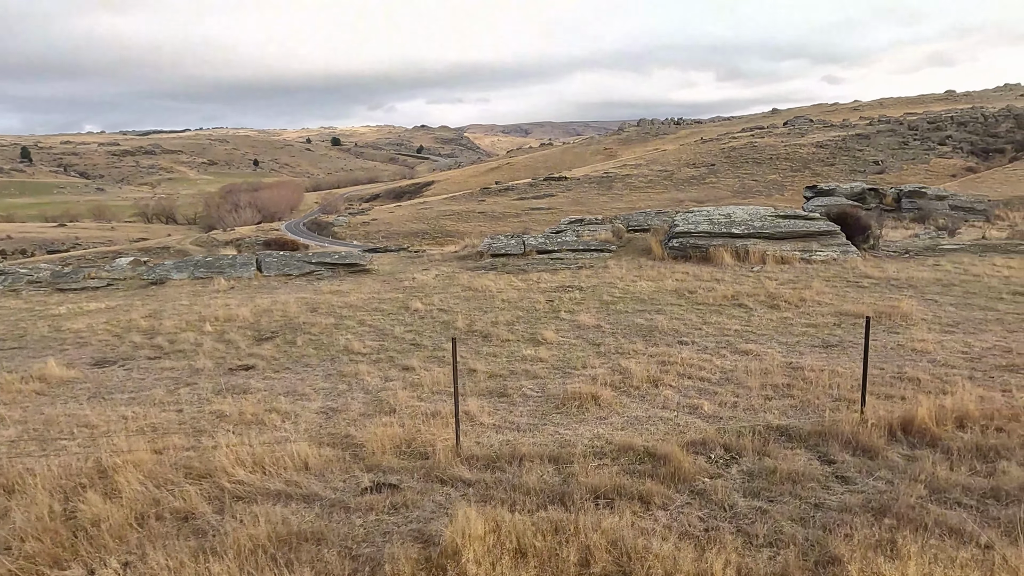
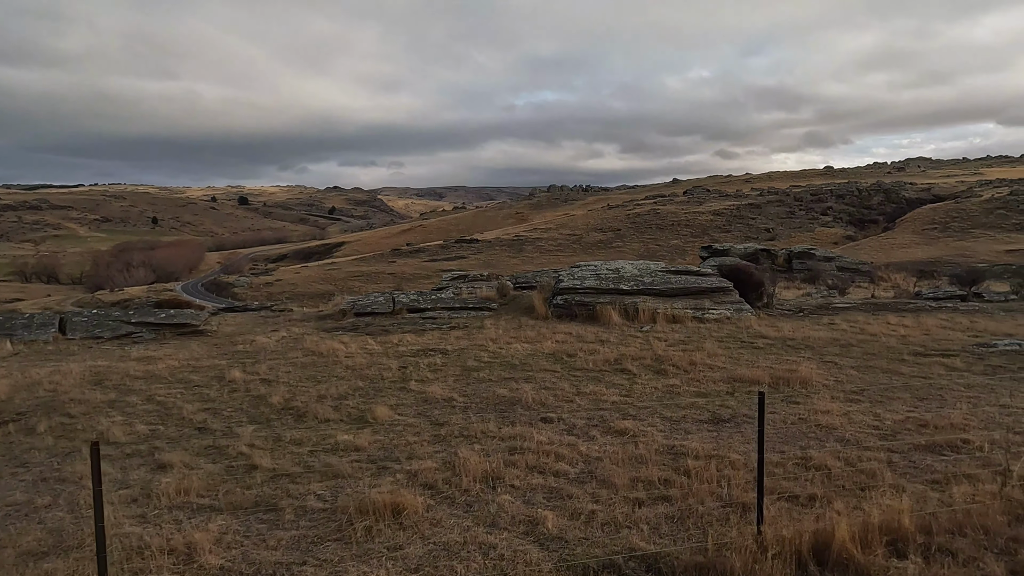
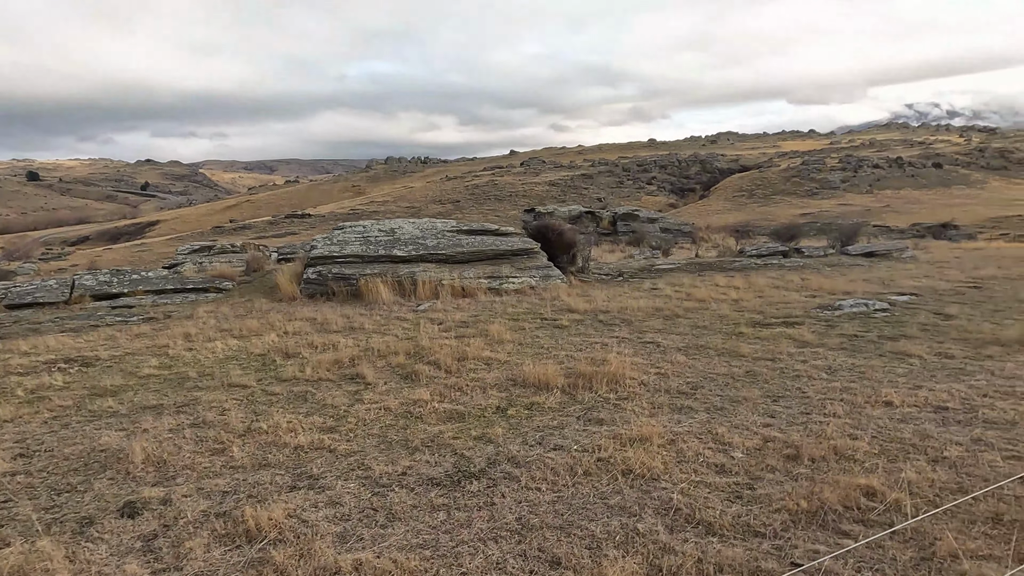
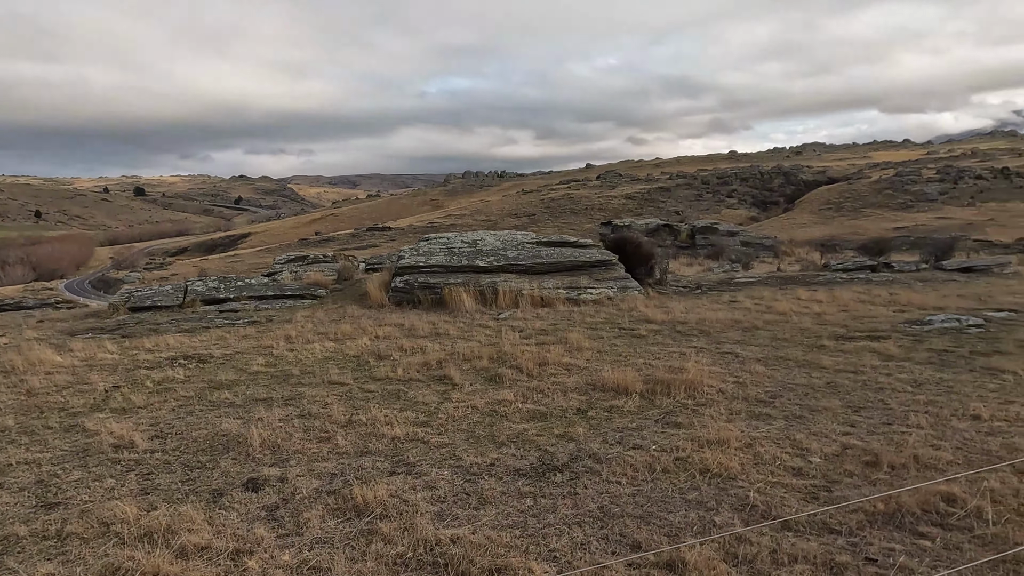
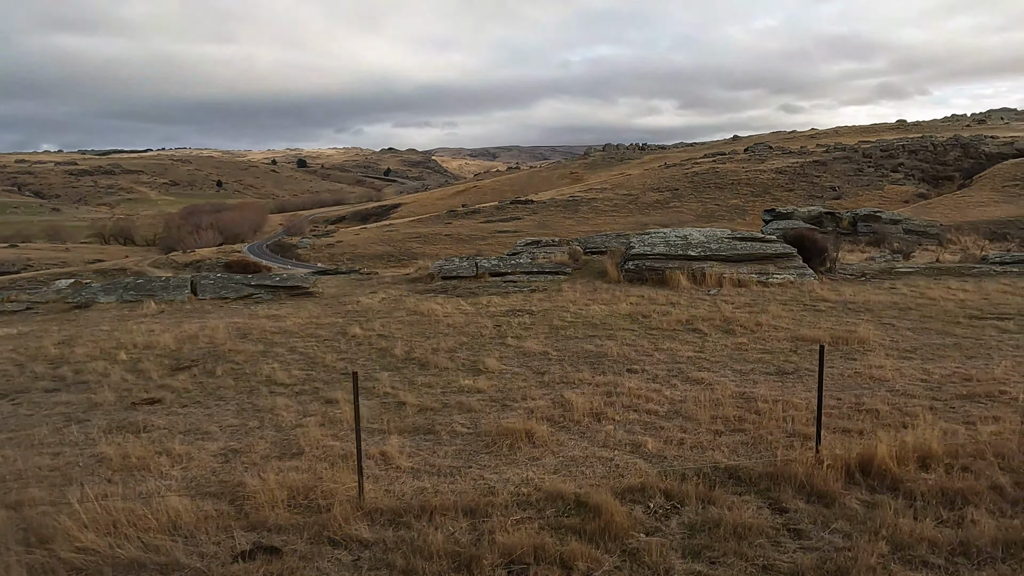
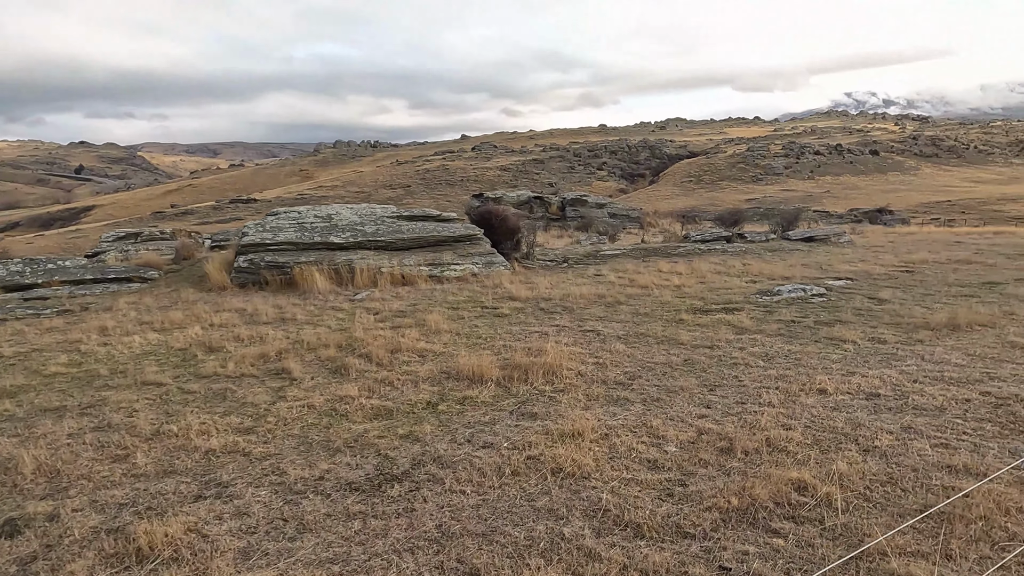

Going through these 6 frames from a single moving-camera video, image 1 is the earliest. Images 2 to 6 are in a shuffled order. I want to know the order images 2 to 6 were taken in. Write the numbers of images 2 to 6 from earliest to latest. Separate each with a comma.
5, 2, 4, 3, 6
